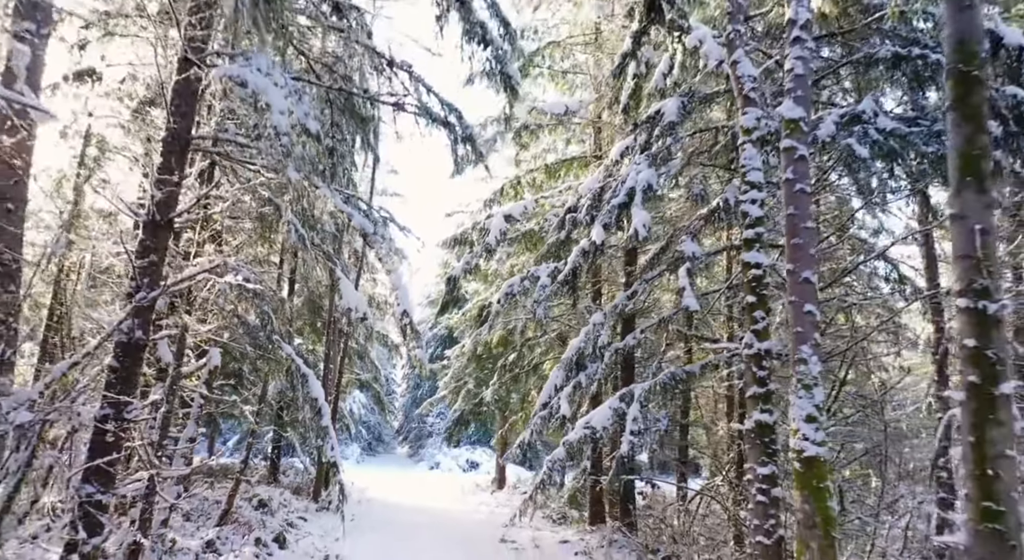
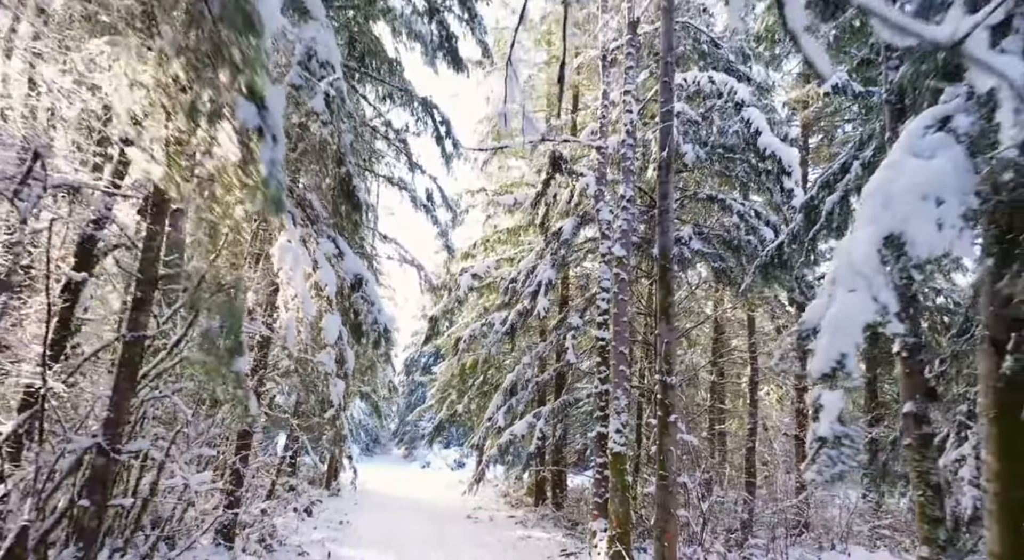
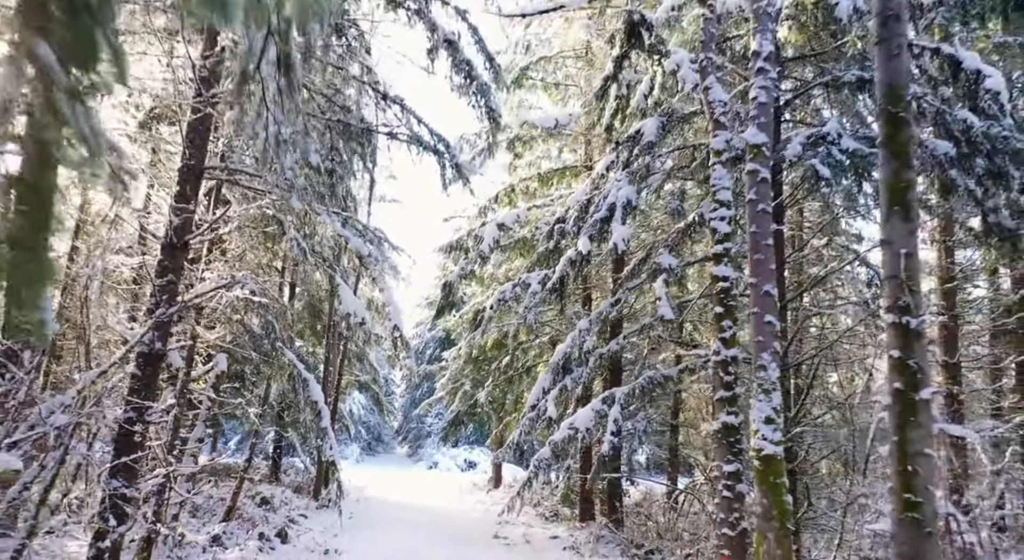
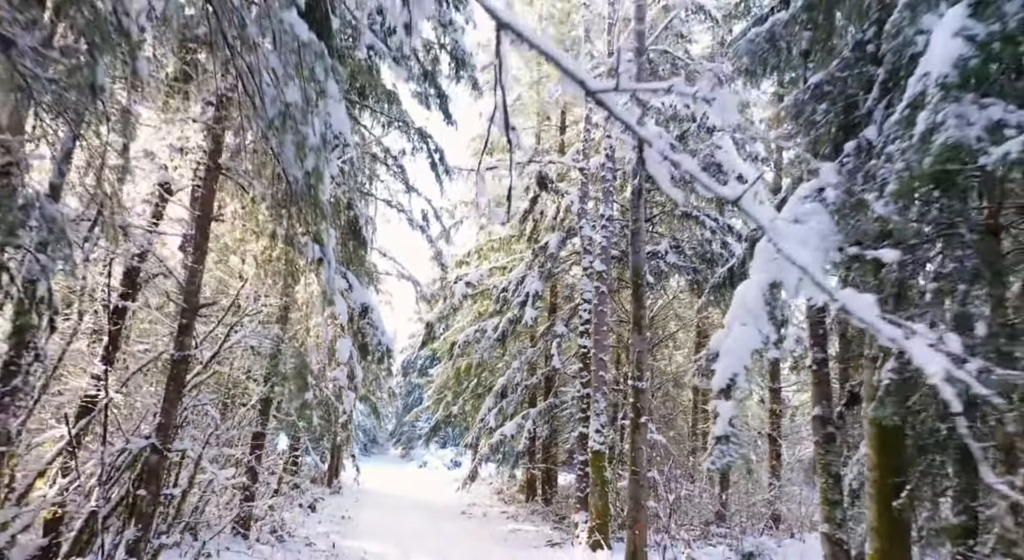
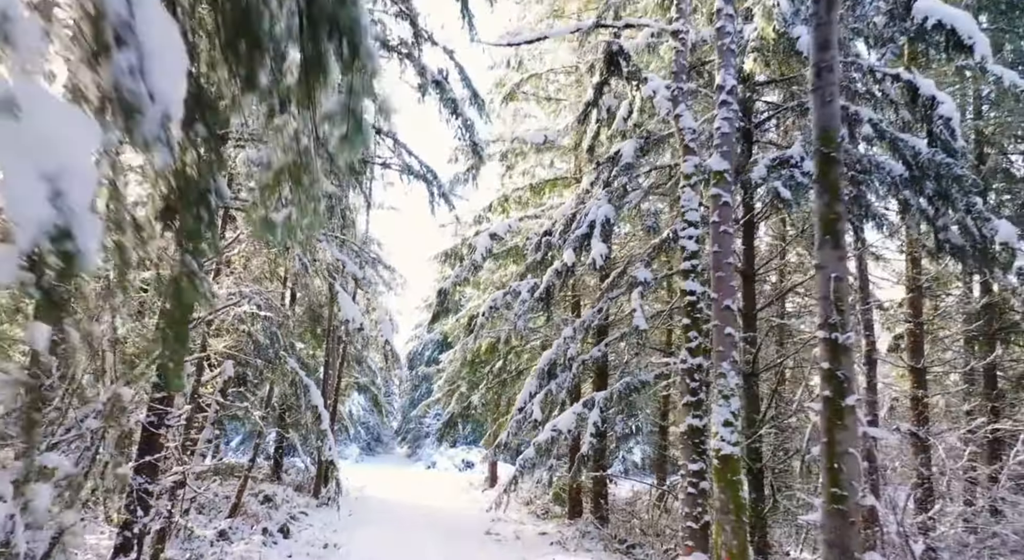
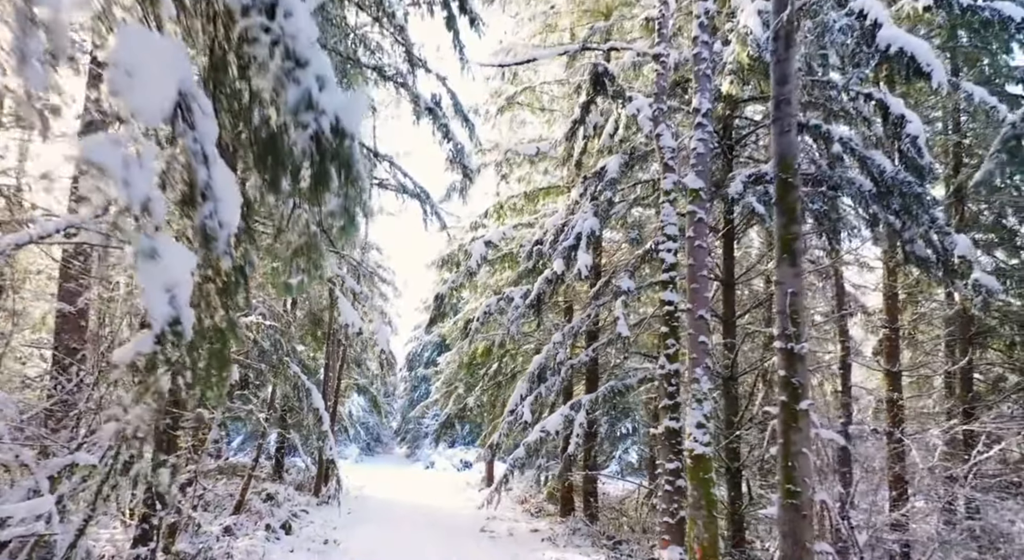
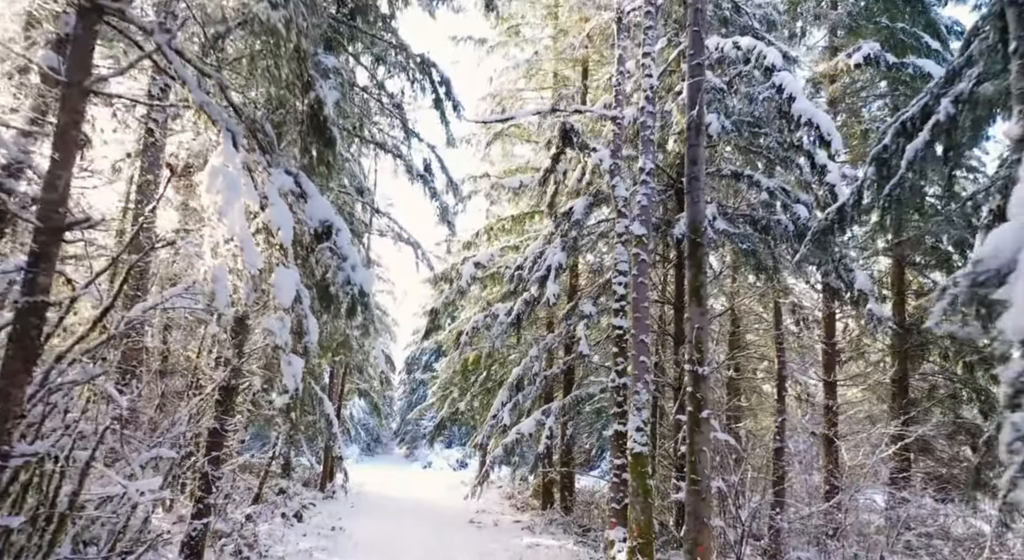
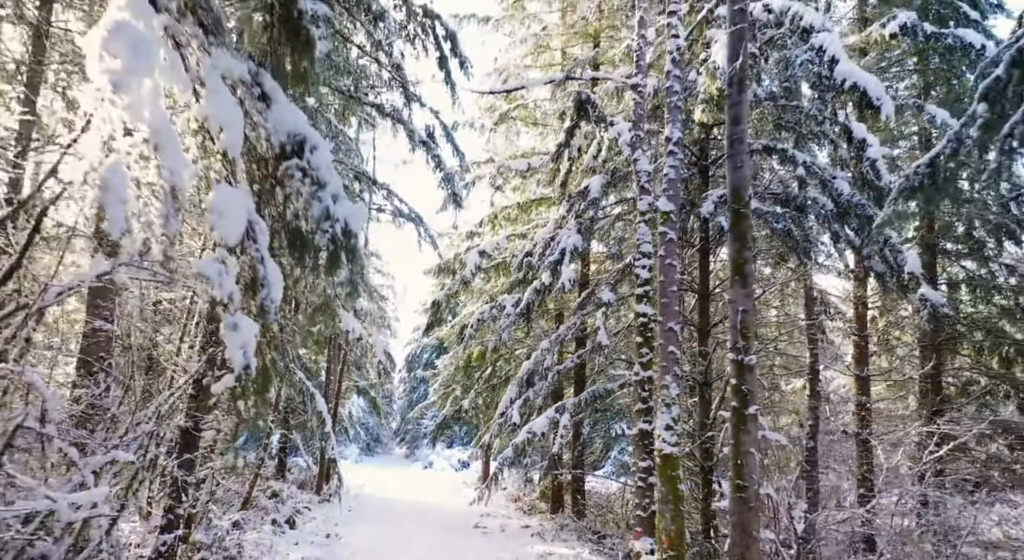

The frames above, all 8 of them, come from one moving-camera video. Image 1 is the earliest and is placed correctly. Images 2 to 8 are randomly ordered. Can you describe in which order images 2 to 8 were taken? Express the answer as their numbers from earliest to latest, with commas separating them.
3, 5, 6, 8, 7, 2, 4
